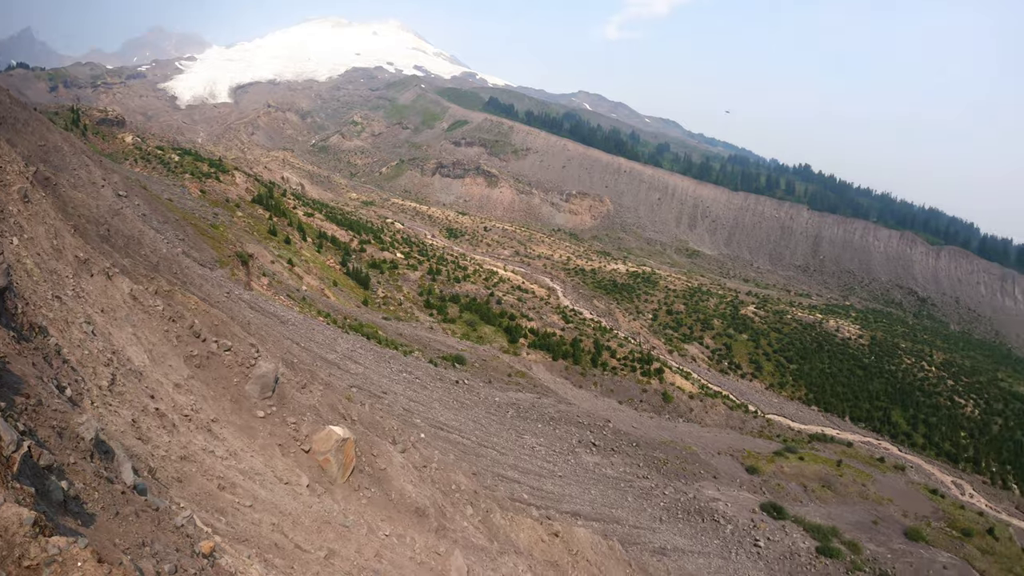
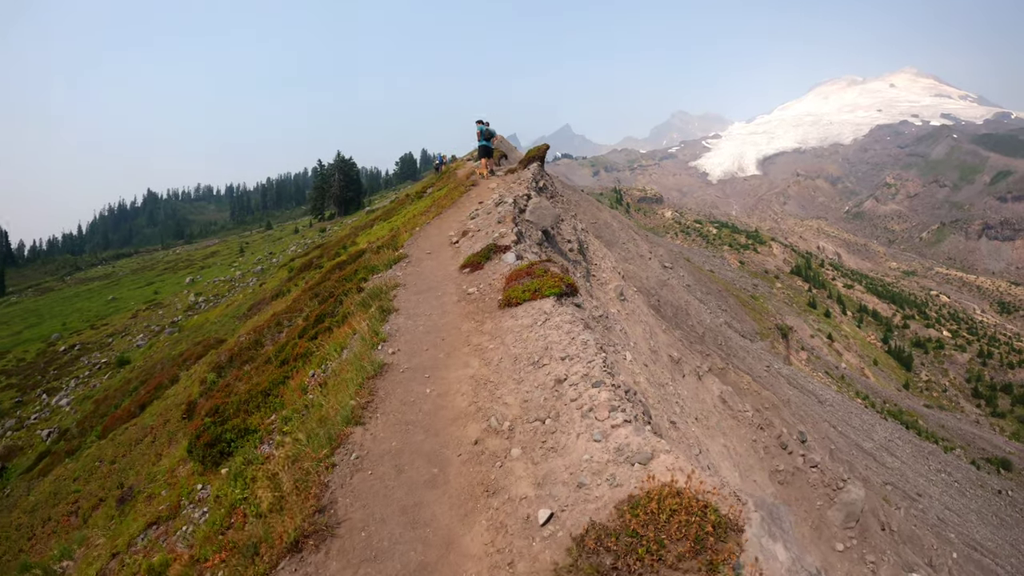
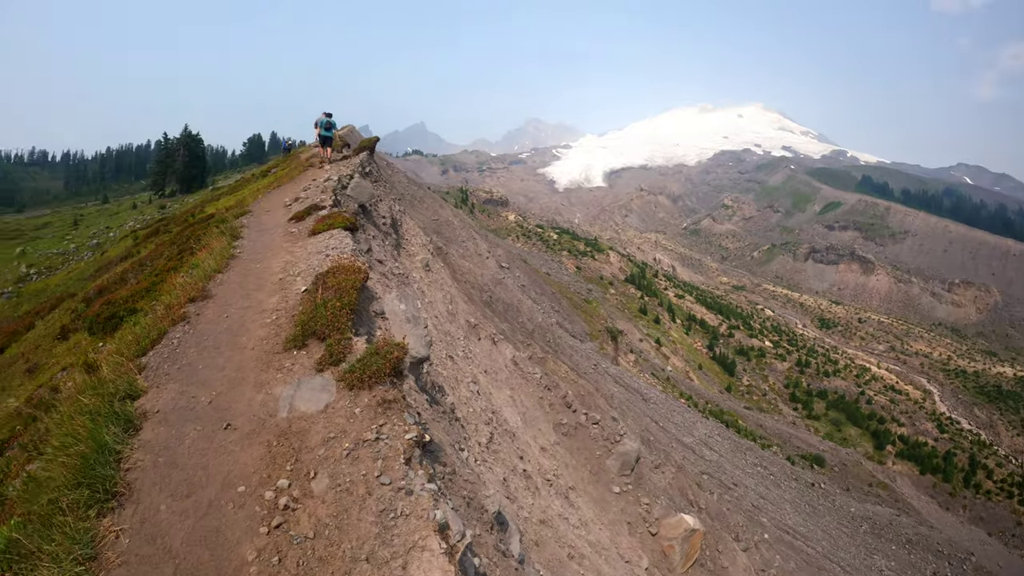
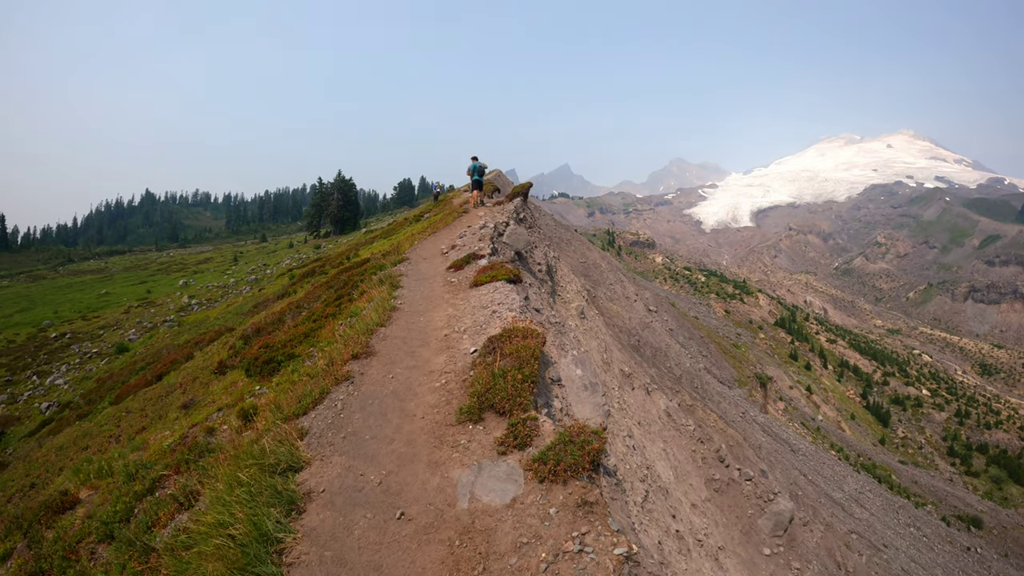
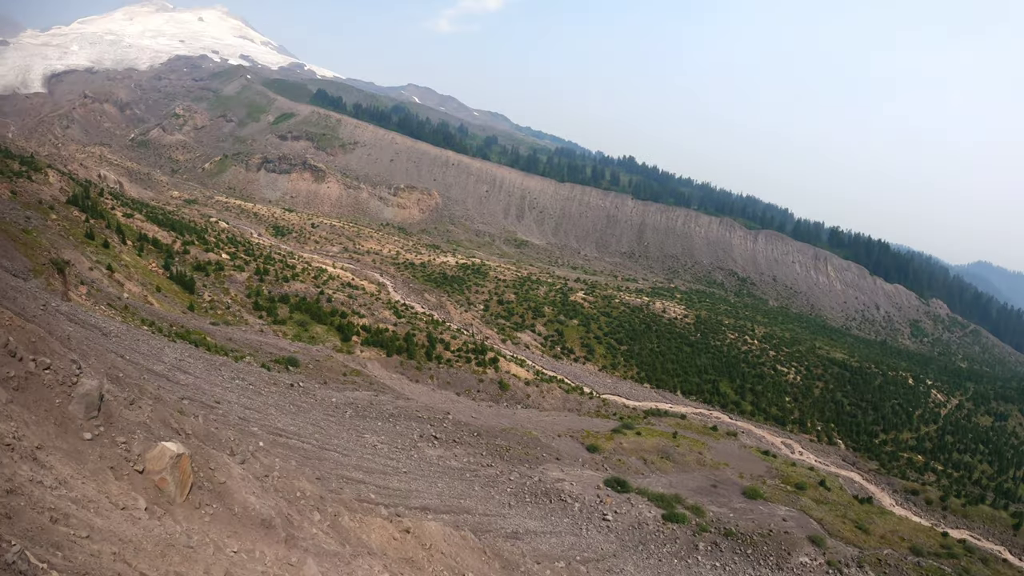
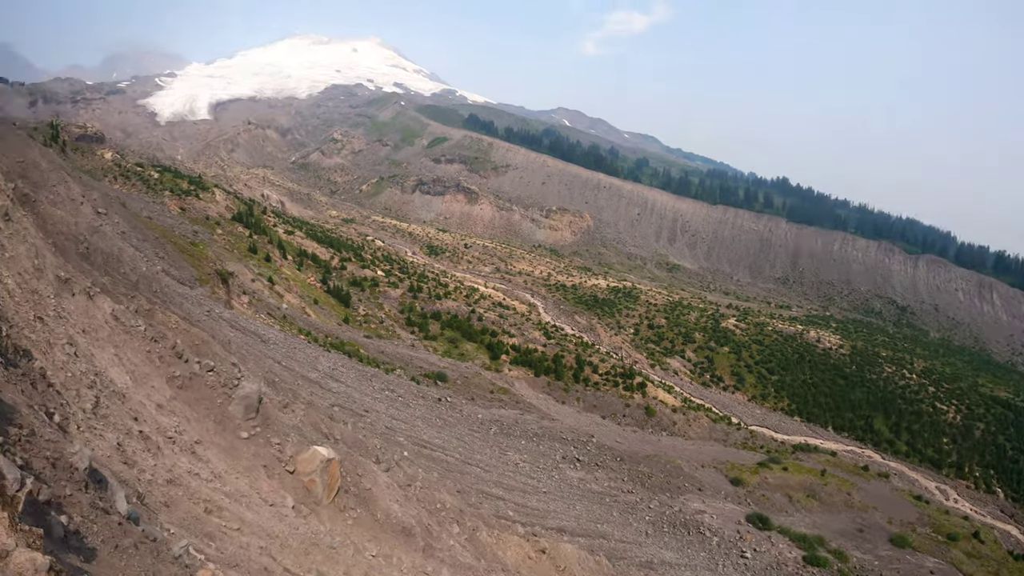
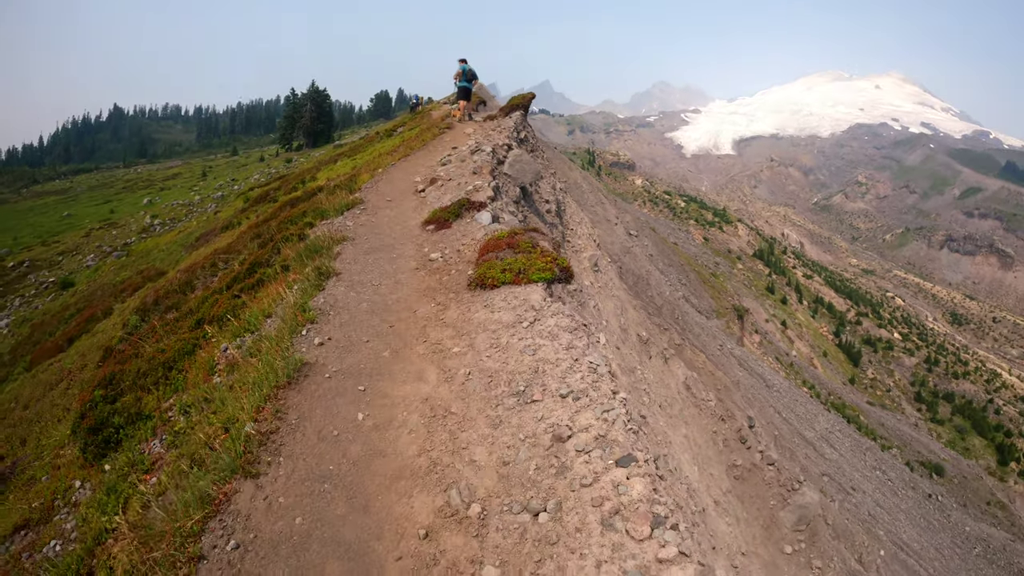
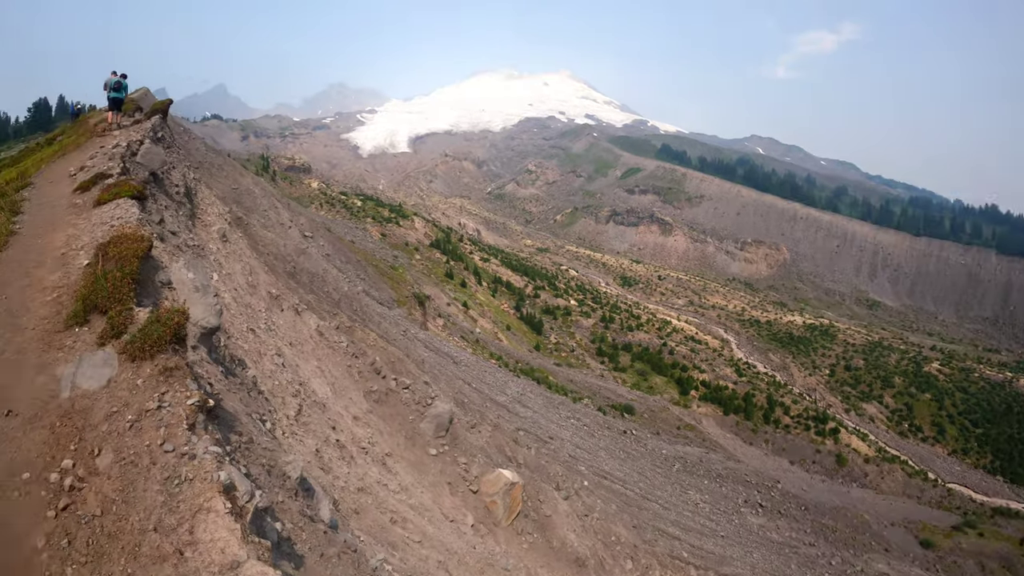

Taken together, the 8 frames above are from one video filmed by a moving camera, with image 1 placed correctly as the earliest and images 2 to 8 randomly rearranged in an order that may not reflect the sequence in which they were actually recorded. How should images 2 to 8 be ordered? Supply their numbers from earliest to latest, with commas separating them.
5, 6, 8, 3, 4, 2, 7
